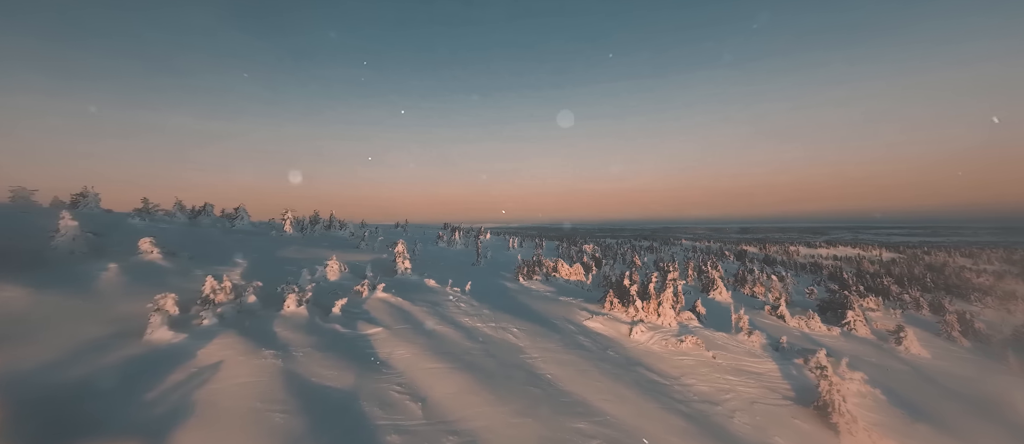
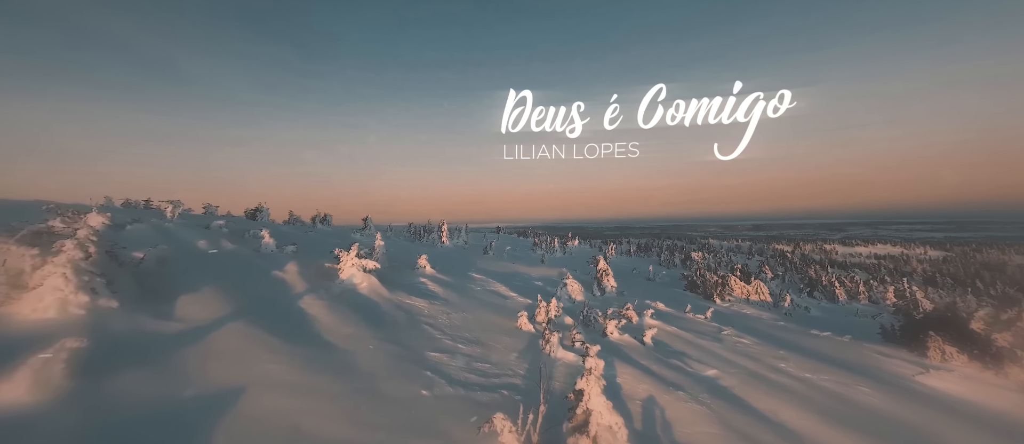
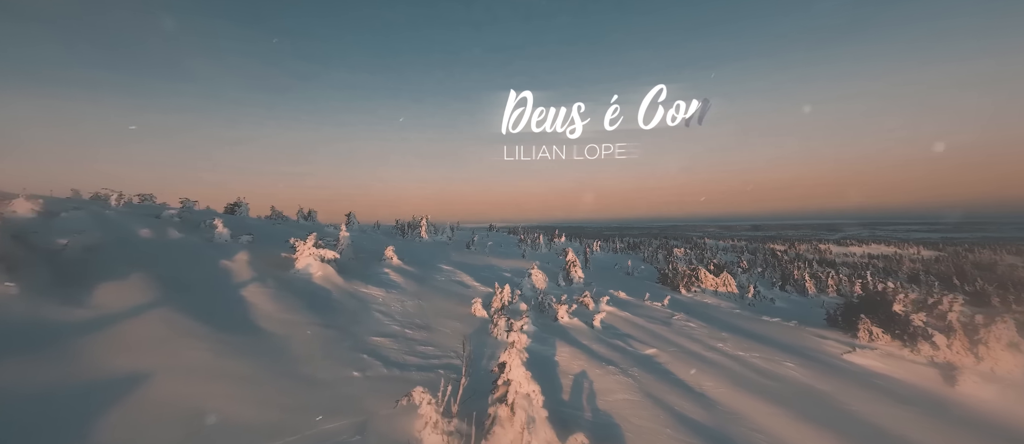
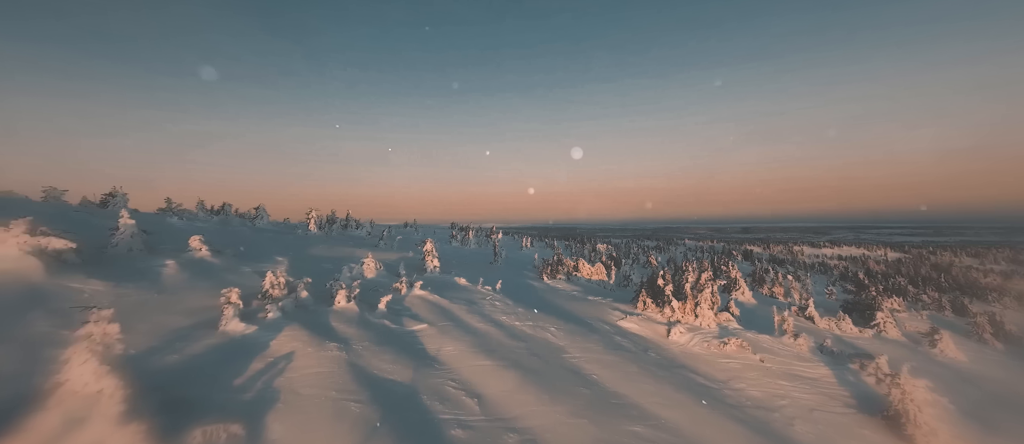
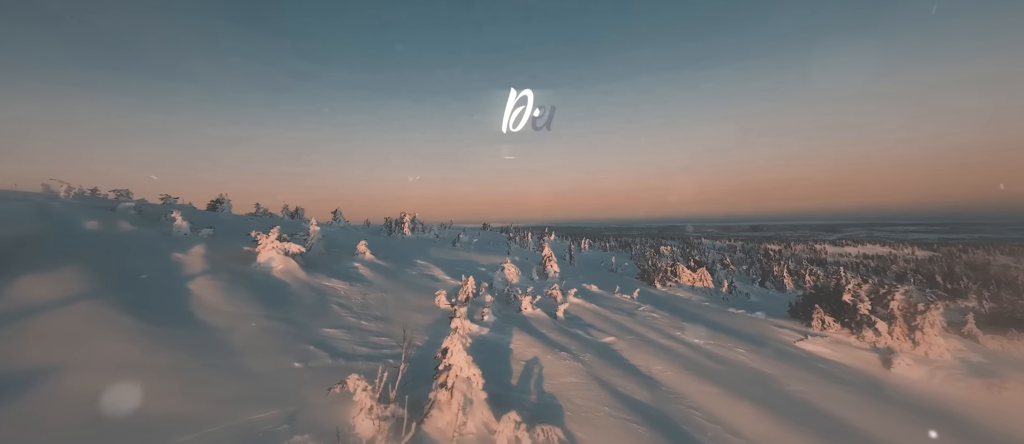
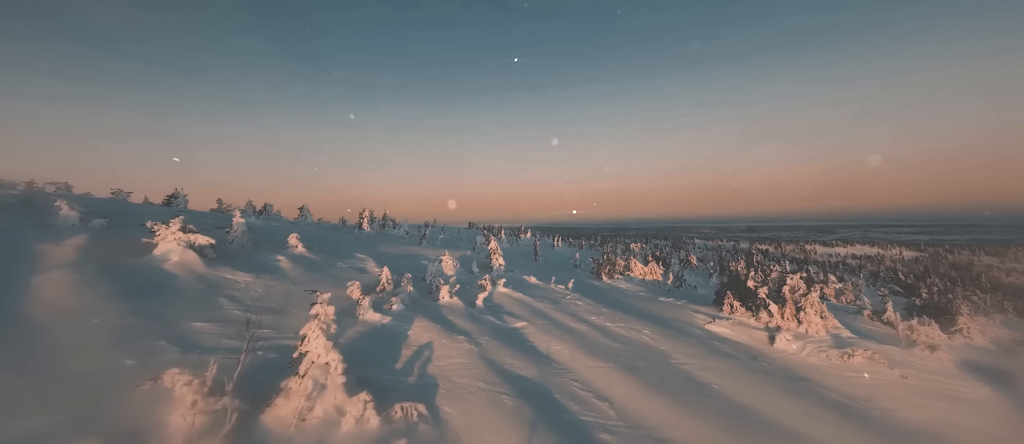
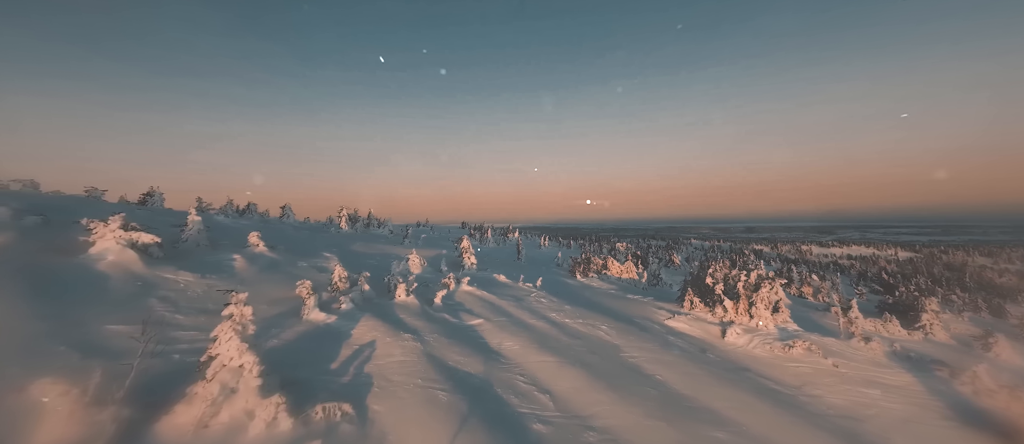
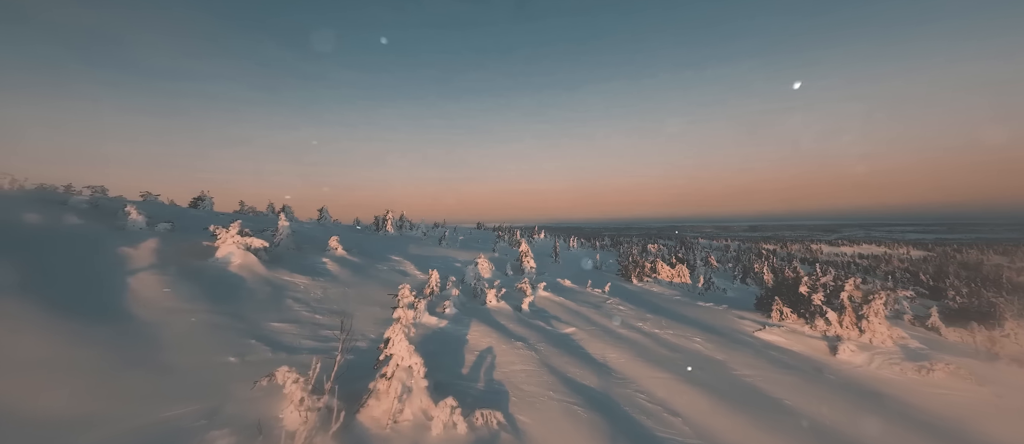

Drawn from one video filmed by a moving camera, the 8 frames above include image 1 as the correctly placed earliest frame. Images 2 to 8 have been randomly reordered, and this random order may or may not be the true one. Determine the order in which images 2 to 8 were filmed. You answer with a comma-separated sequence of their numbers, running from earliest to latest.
4, 7, 6, 8, 5, 3, 2
